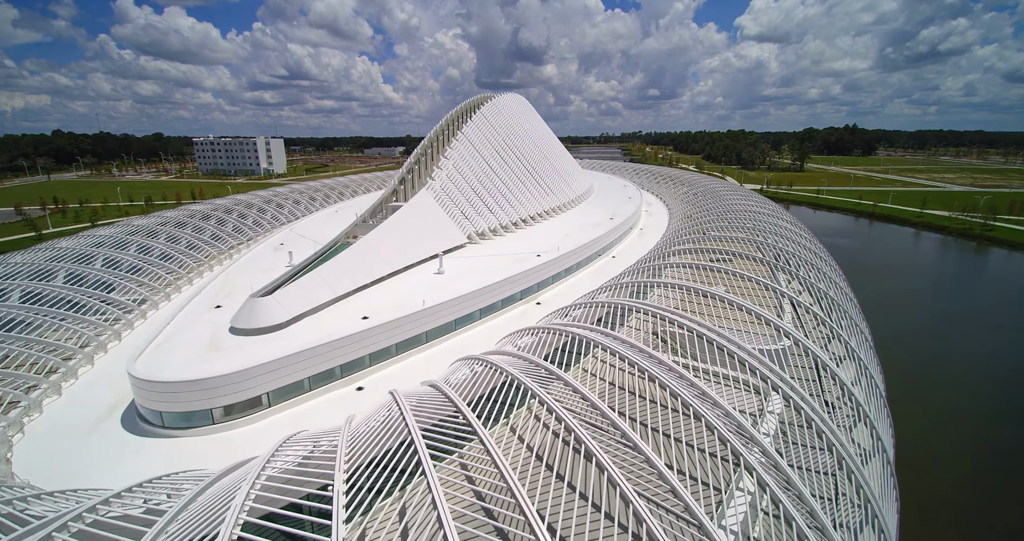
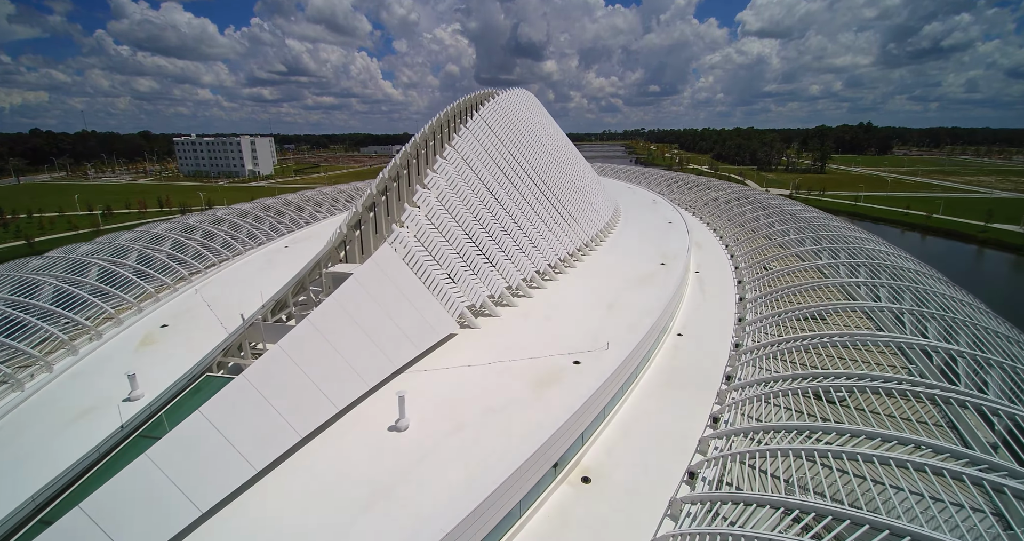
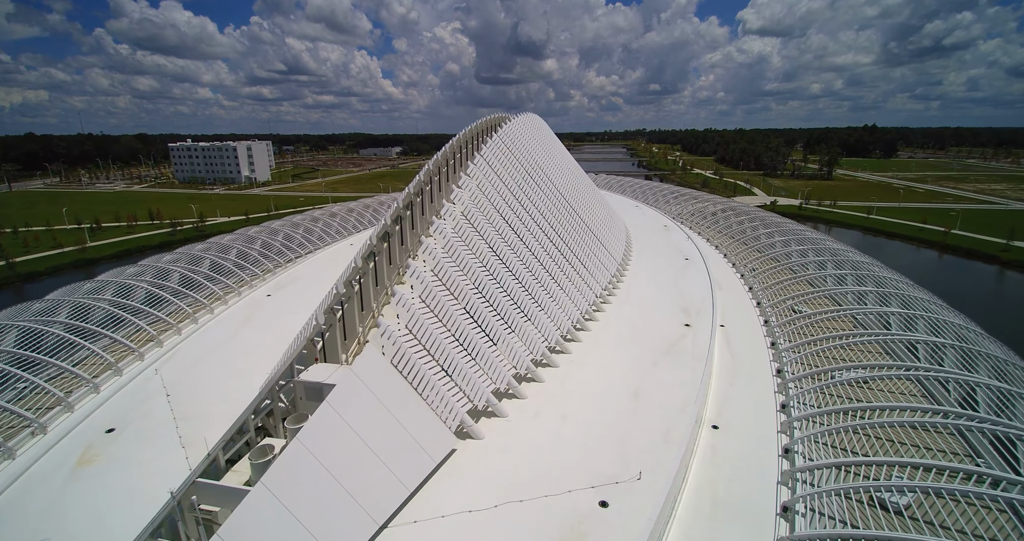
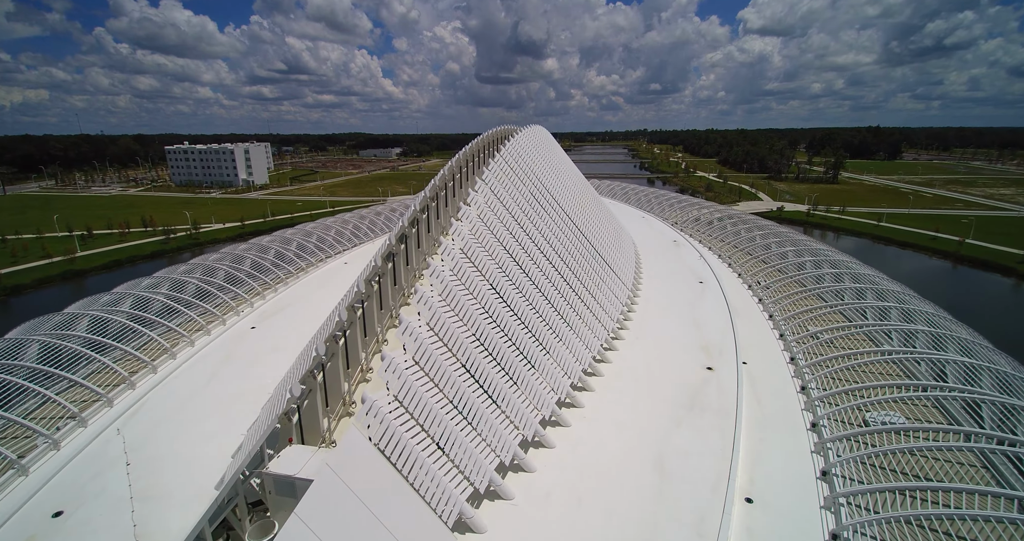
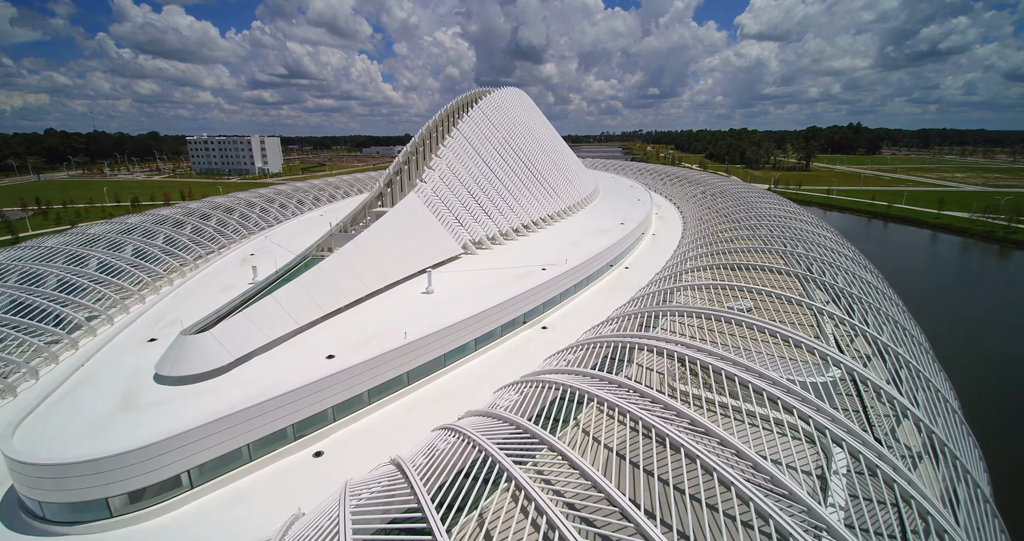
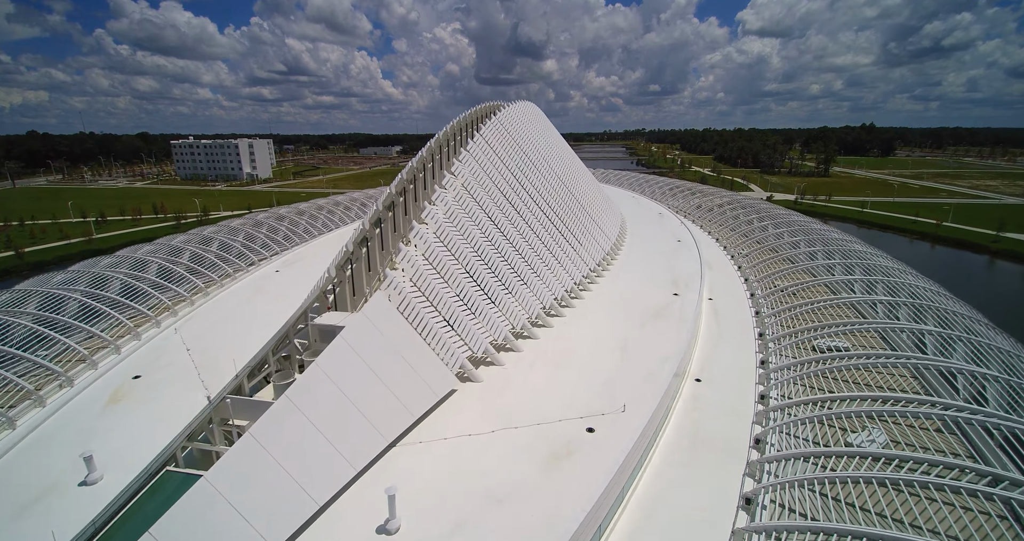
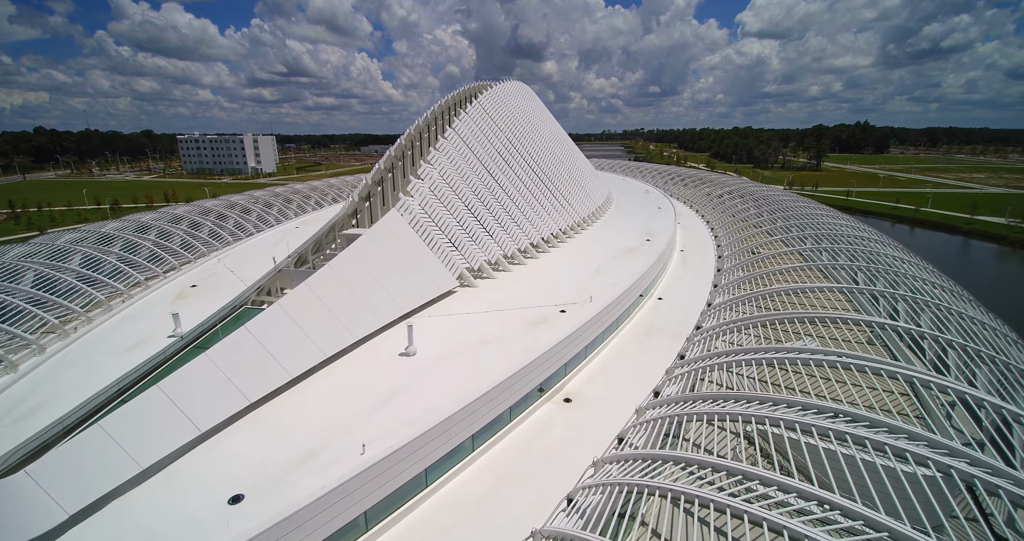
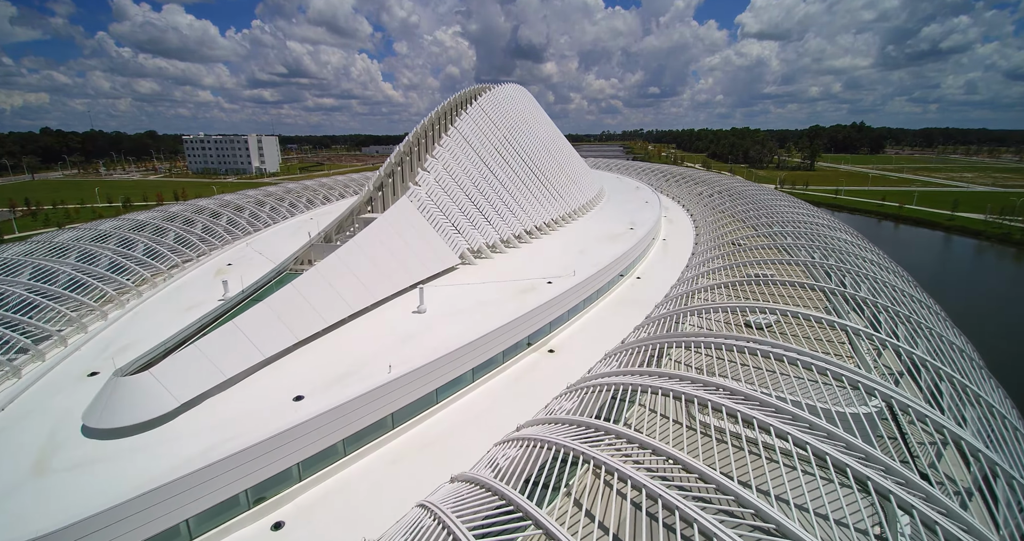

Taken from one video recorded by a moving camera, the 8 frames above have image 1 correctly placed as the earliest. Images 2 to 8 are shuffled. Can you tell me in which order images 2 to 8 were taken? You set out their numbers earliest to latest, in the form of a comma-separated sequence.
5, 8, 7, 2, 6, 3, 4
